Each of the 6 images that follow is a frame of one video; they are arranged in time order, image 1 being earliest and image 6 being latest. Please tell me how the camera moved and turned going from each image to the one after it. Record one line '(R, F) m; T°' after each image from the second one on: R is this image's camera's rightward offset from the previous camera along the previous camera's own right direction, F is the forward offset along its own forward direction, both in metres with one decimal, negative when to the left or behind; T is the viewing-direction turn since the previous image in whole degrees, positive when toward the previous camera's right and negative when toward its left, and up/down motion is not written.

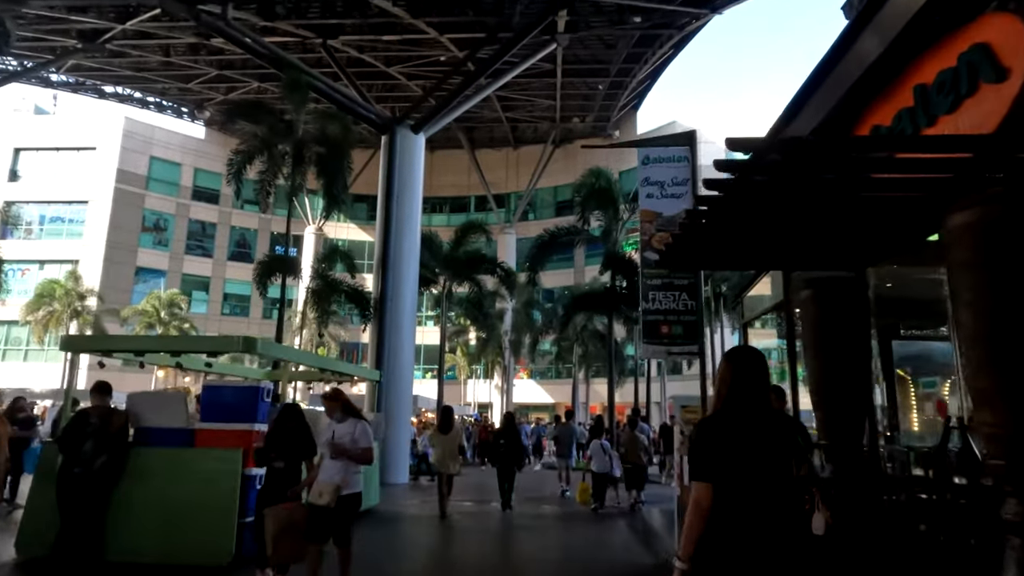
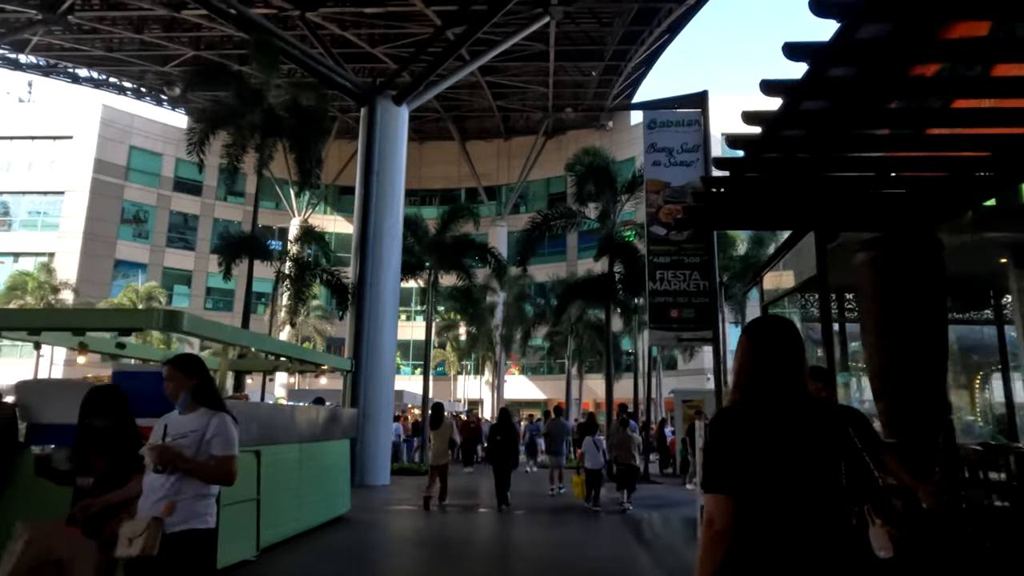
(0.0, +1.4) m; +1°
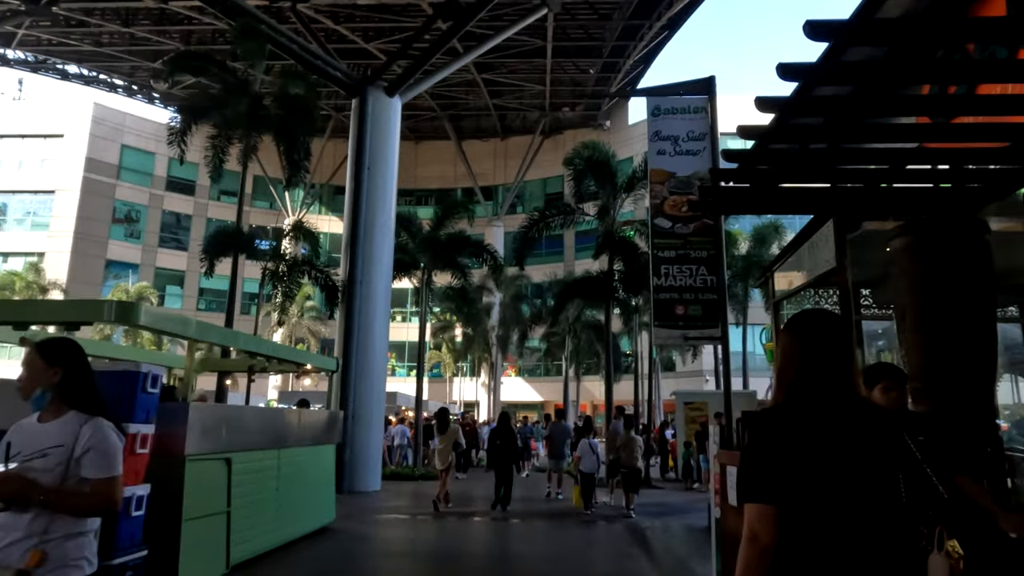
(0.0, +0.6) m; 0°
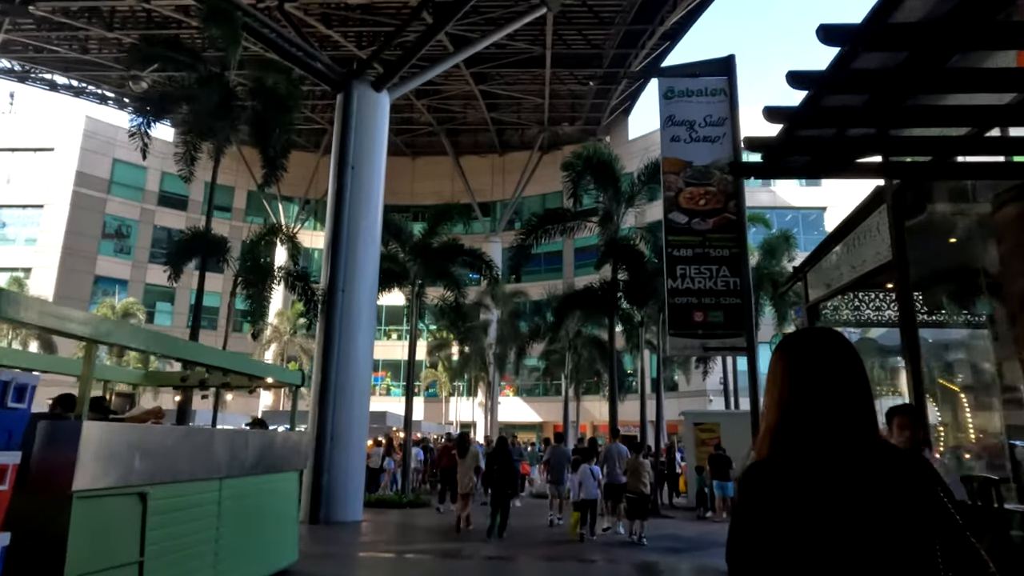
(+0.1, +1.2) m; 0°
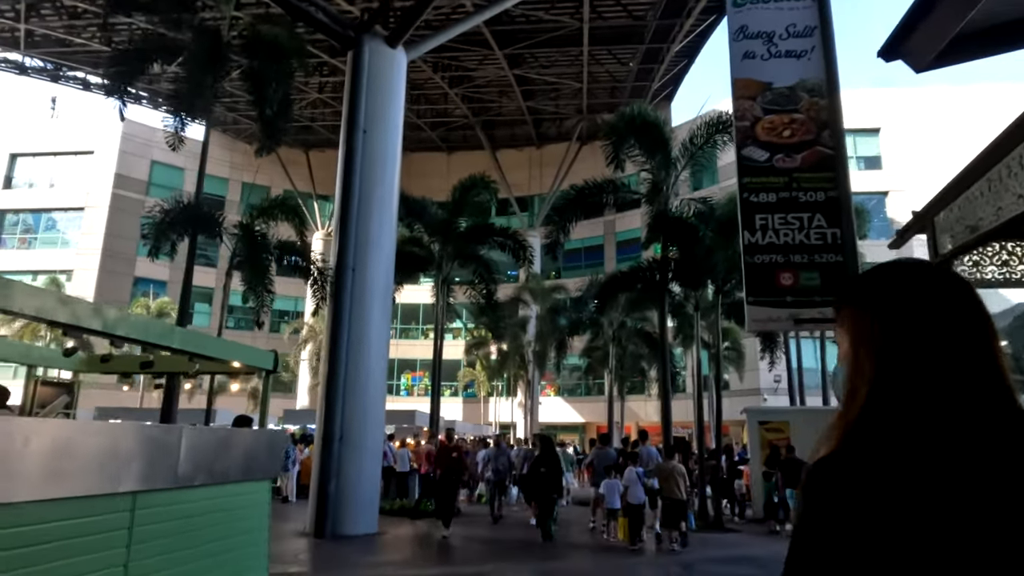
(+0.1, +1.8) m; -4°
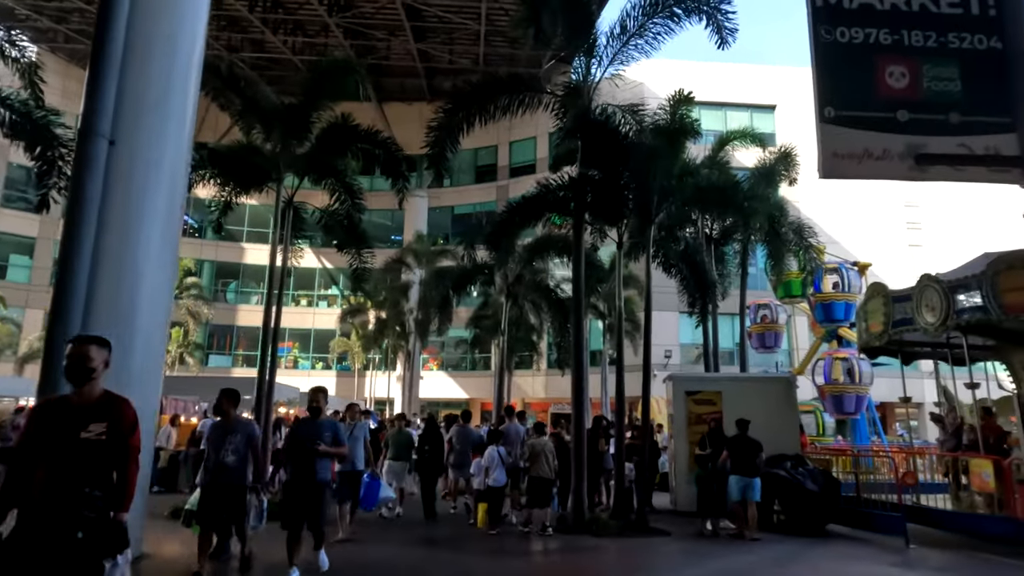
(+0.4, +3.7) m; +10°
